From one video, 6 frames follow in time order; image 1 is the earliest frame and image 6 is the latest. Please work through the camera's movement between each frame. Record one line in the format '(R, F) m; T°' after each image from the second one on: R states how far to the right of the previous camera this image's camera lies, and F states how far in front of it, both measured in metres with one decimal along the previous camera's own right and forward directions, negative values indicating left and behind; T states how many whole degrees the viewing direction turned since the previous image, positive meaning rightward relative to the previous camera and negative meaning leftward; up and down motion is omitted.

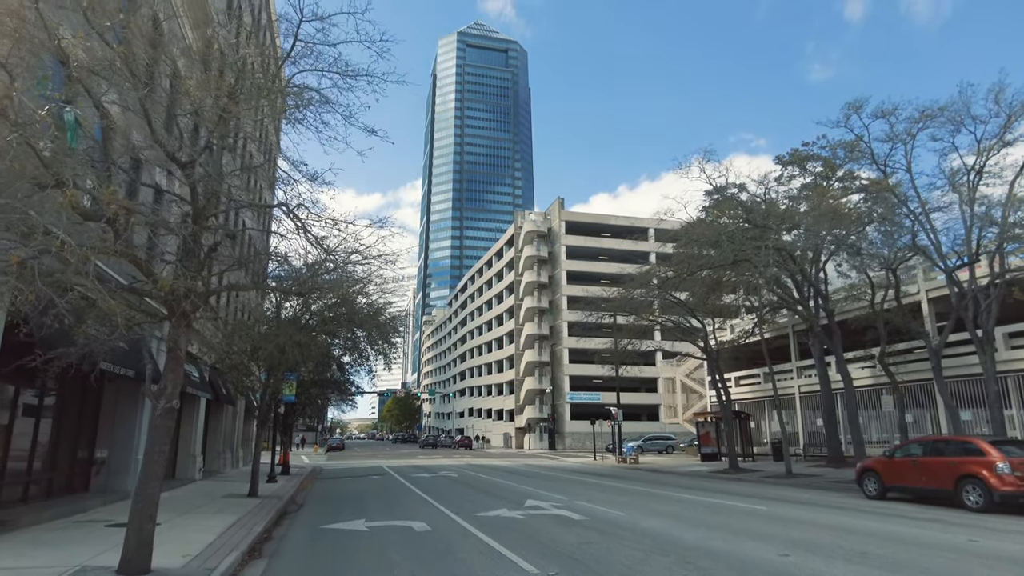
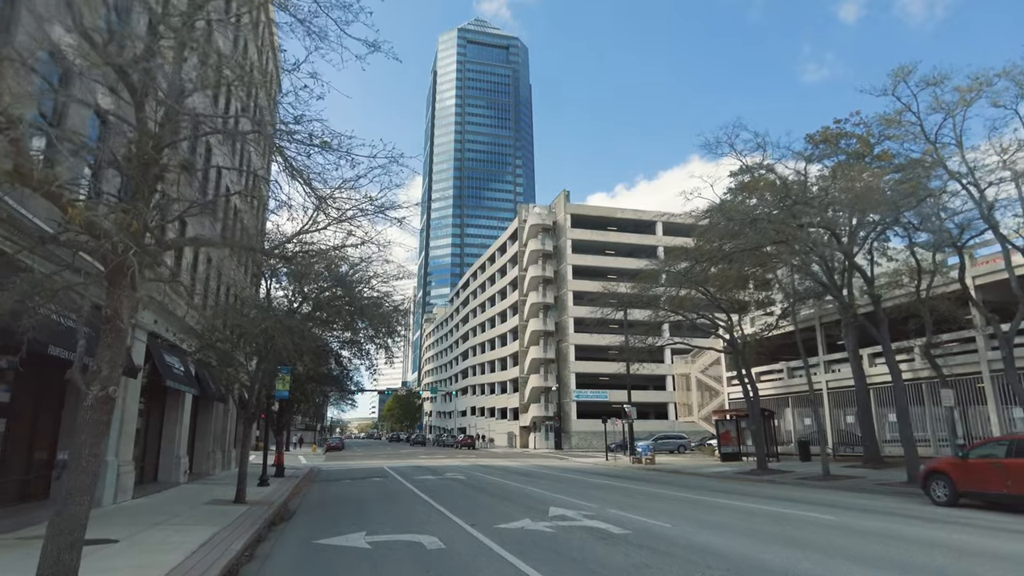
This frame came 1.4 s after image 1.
(-0.4, +1.8) m; 0°
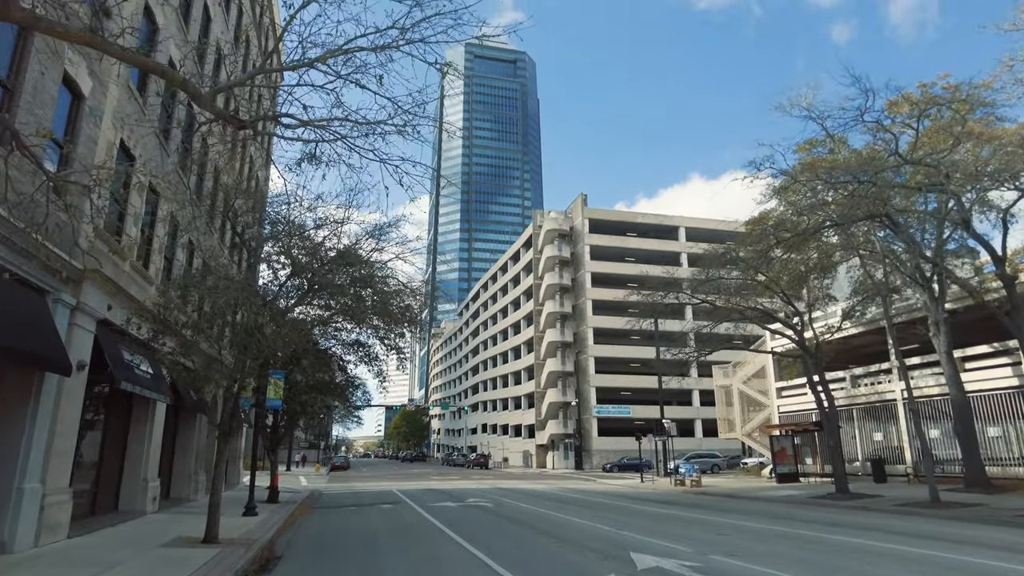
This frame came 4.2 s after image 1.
(-0.9, +3.4) m; 0°
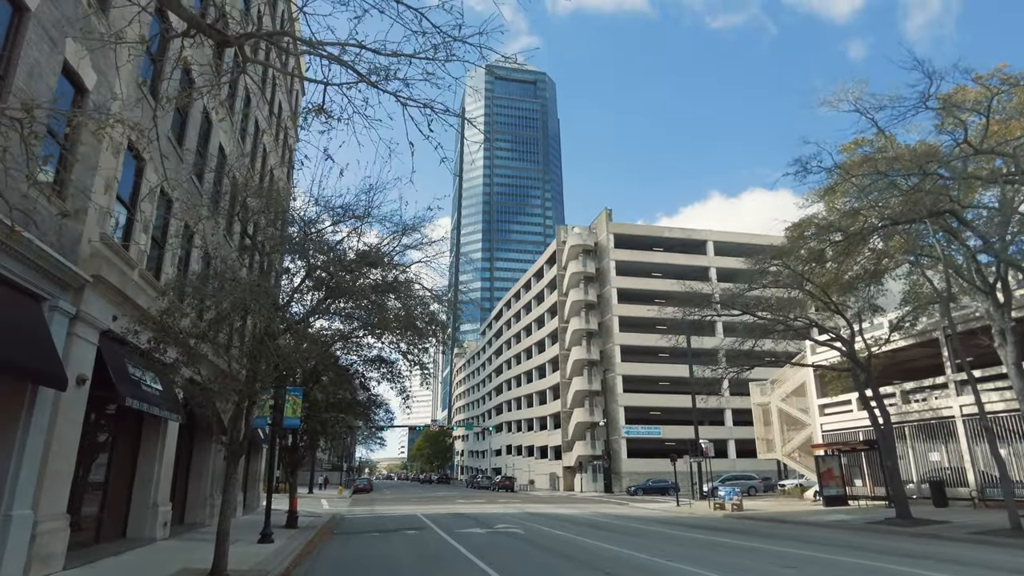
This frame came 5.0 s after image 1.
(-0.2, +1.1) m; -2°
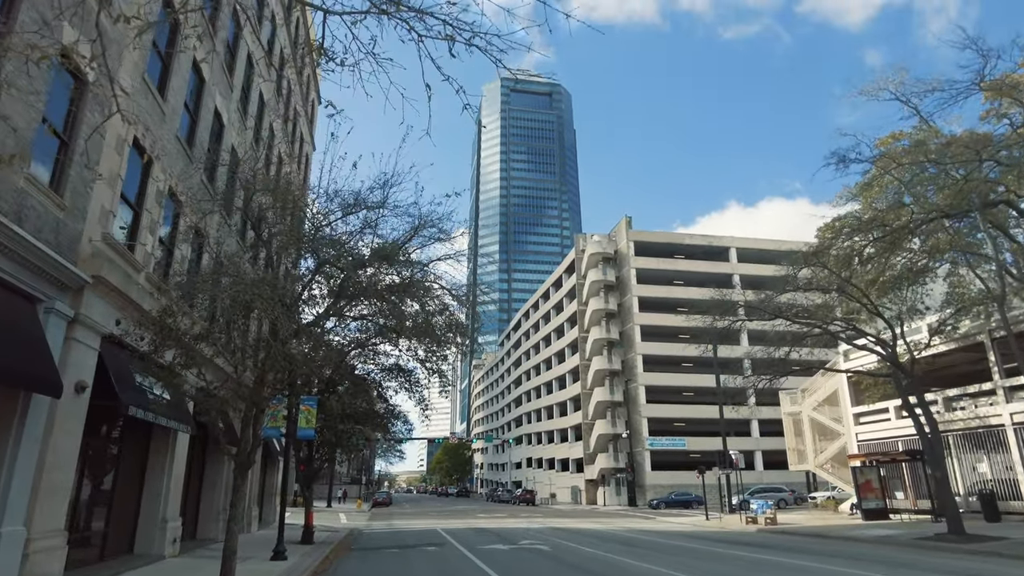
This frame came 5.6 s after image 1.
(-0.1, +0.8) m; -2°
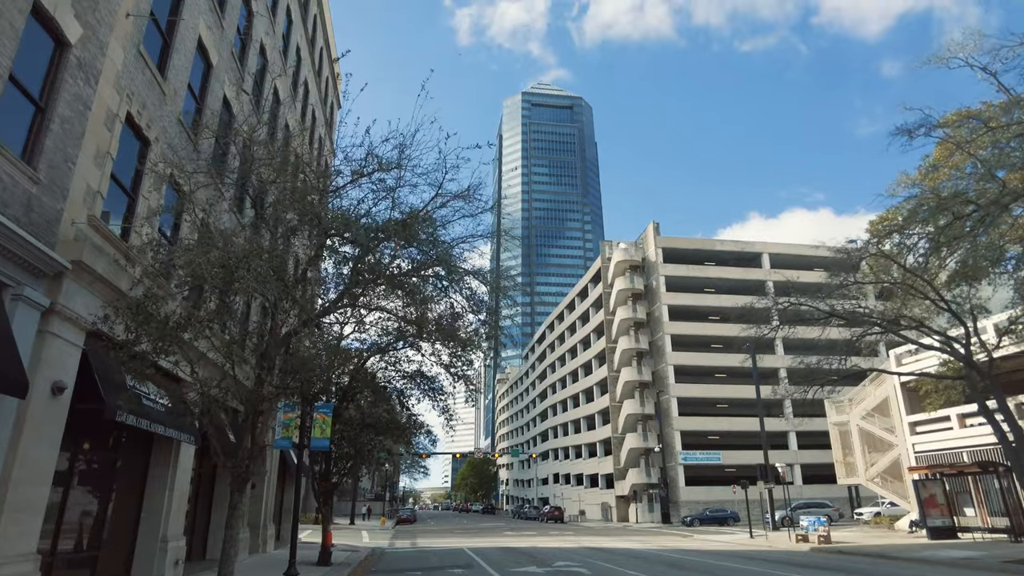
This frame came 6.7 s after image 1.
(-0.2, +1.4) m; -2°
